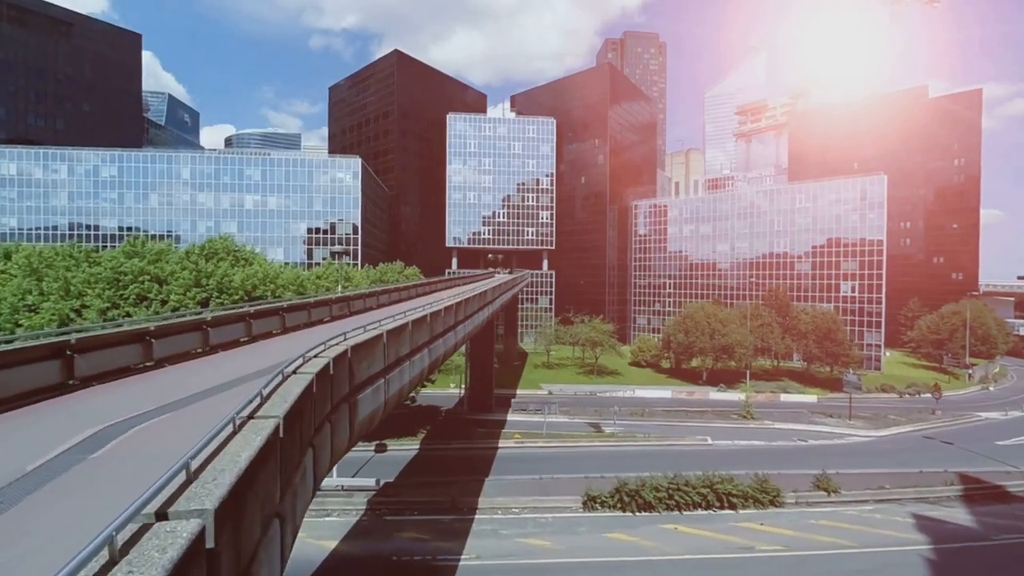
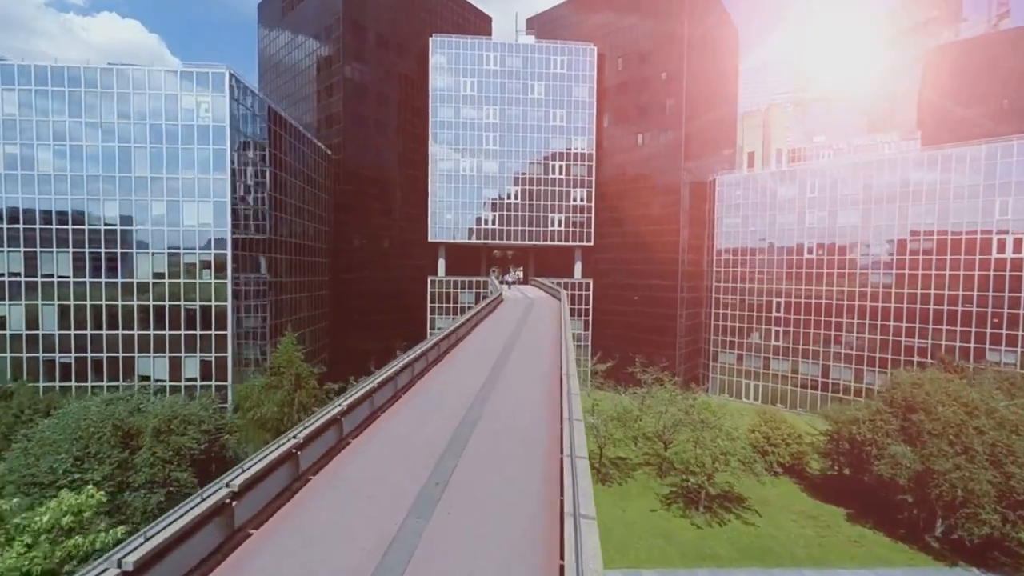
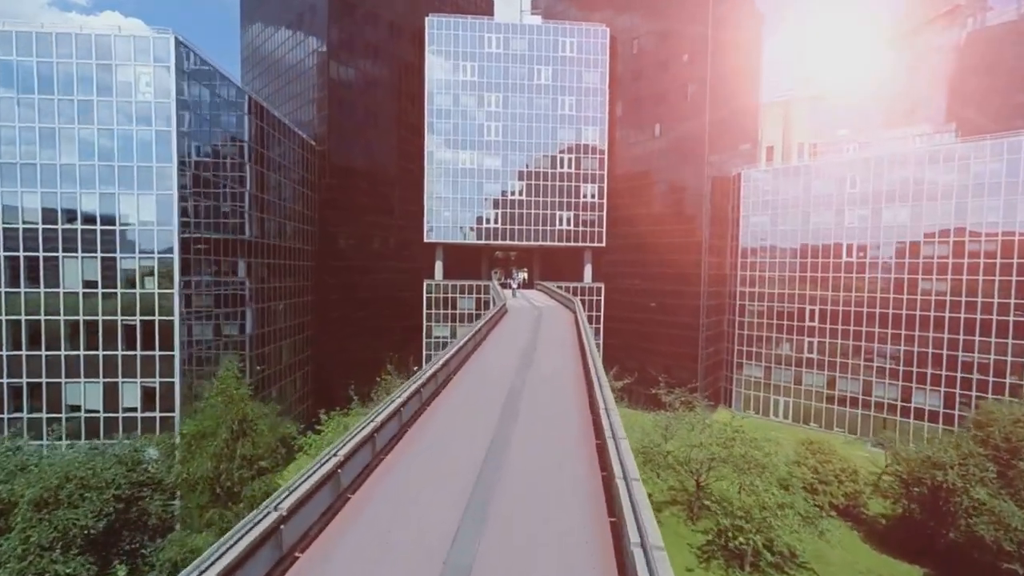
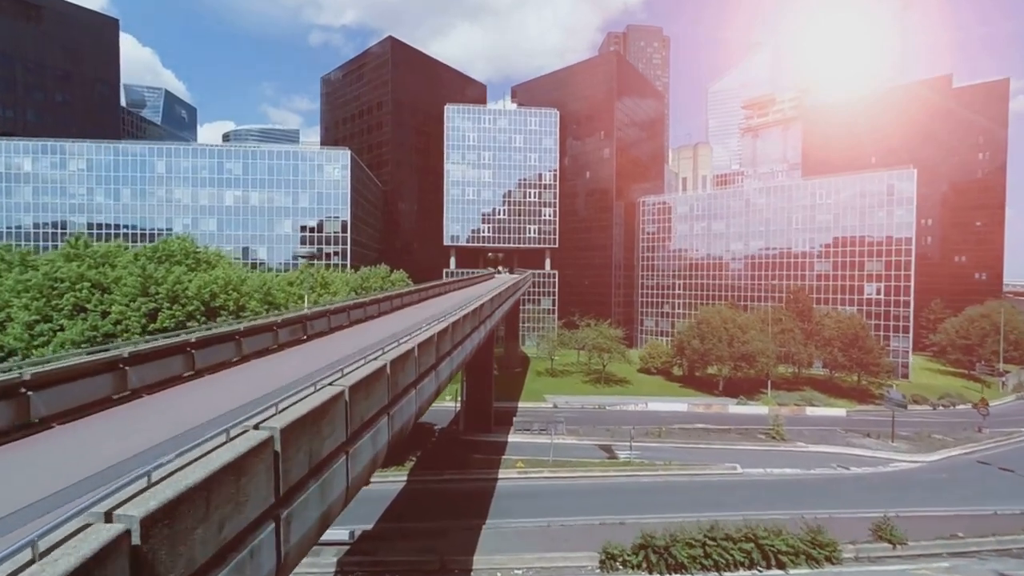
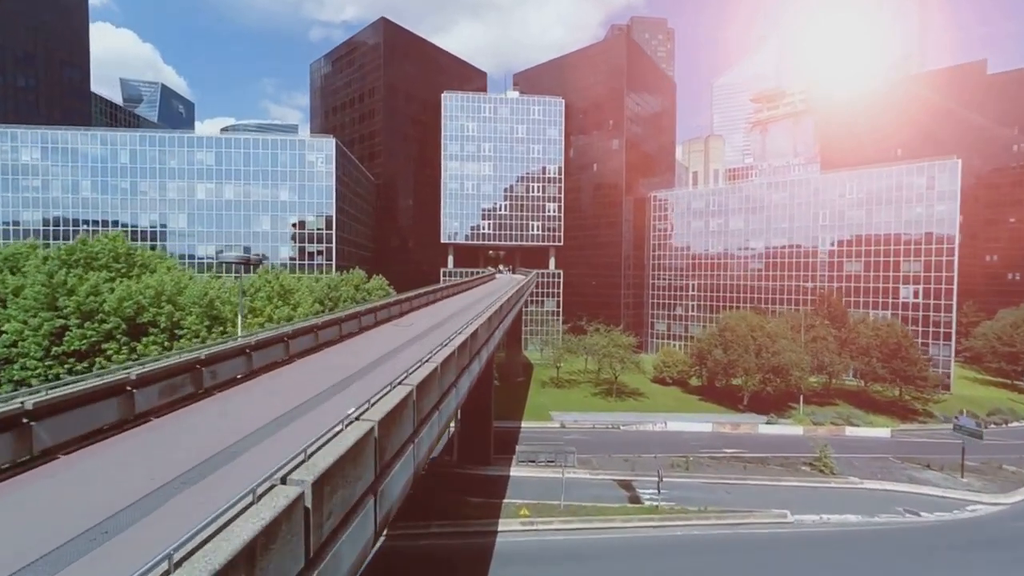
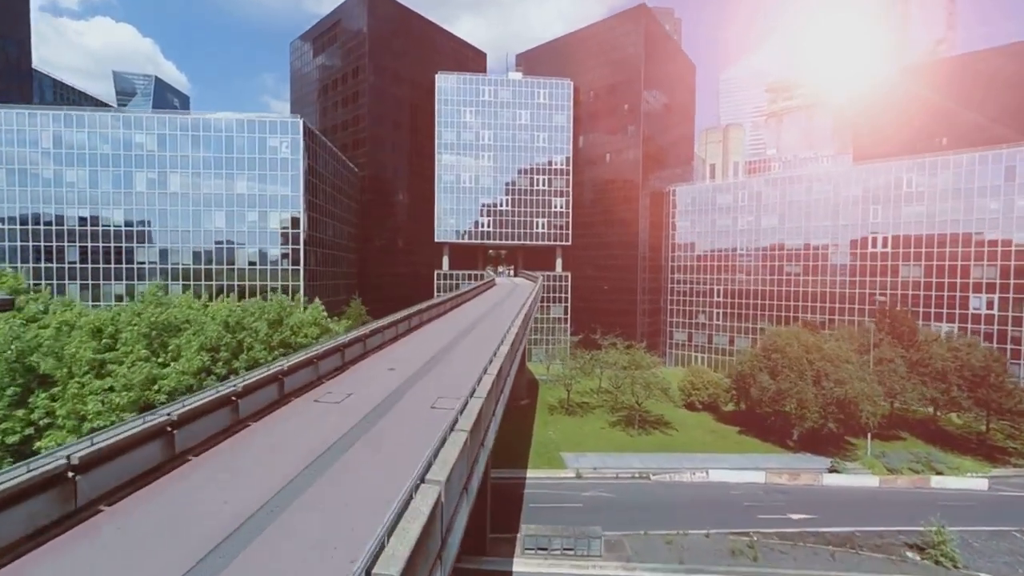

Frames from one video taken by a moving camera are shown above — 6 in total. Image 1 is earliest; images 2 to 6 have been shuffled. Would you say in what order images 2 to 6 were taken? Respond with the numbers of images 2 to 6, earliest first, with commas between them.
4, 5, 6, 2, 3
